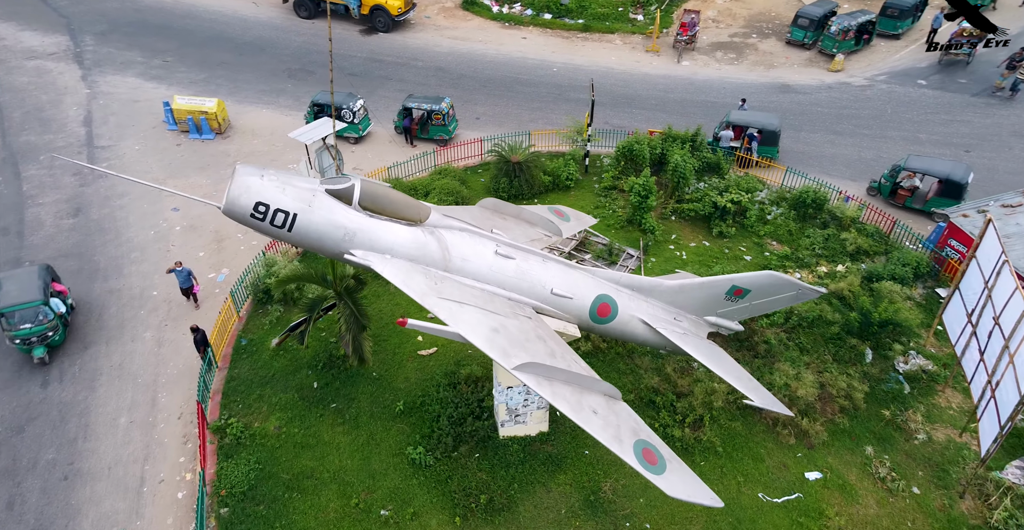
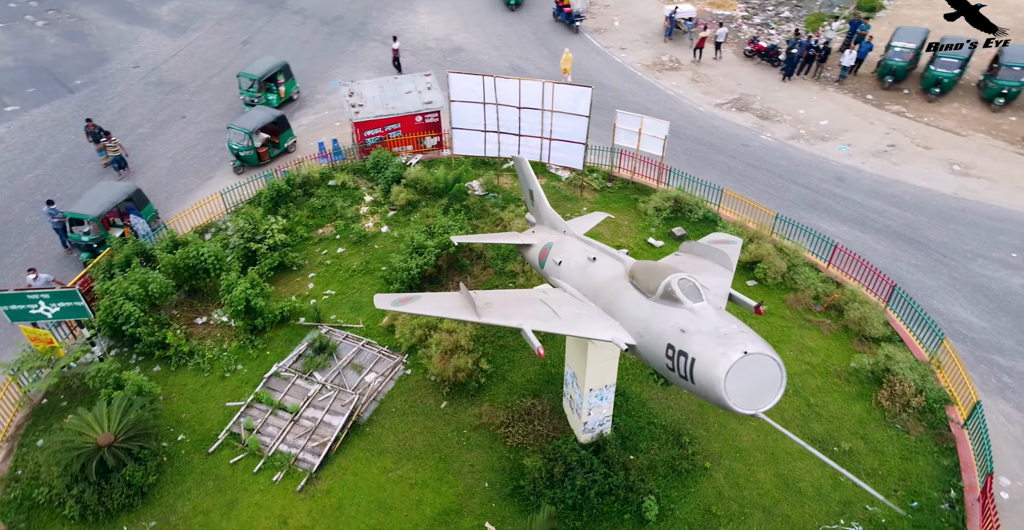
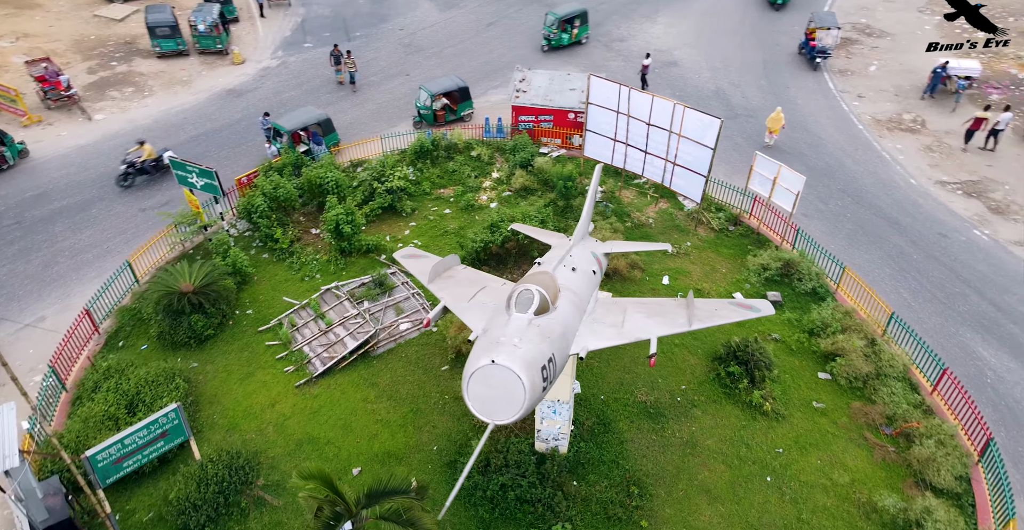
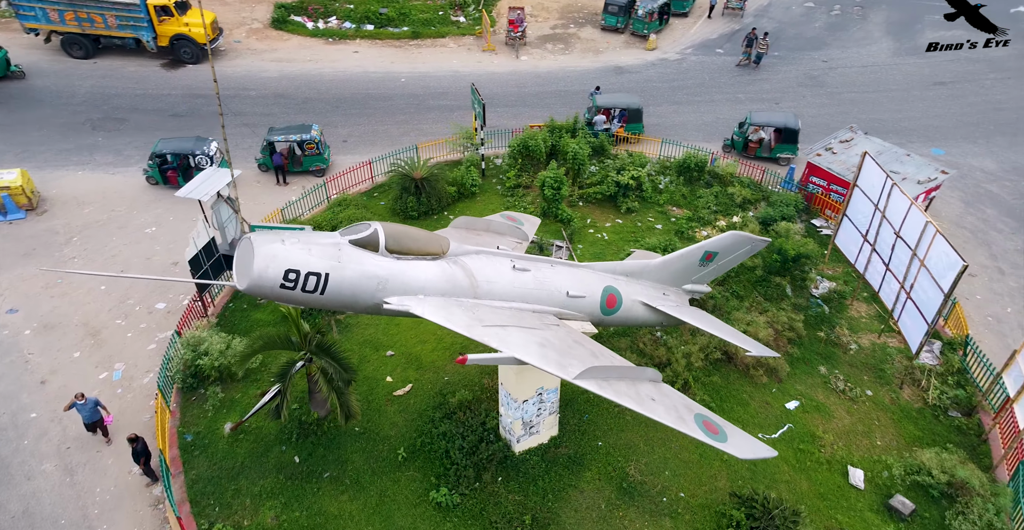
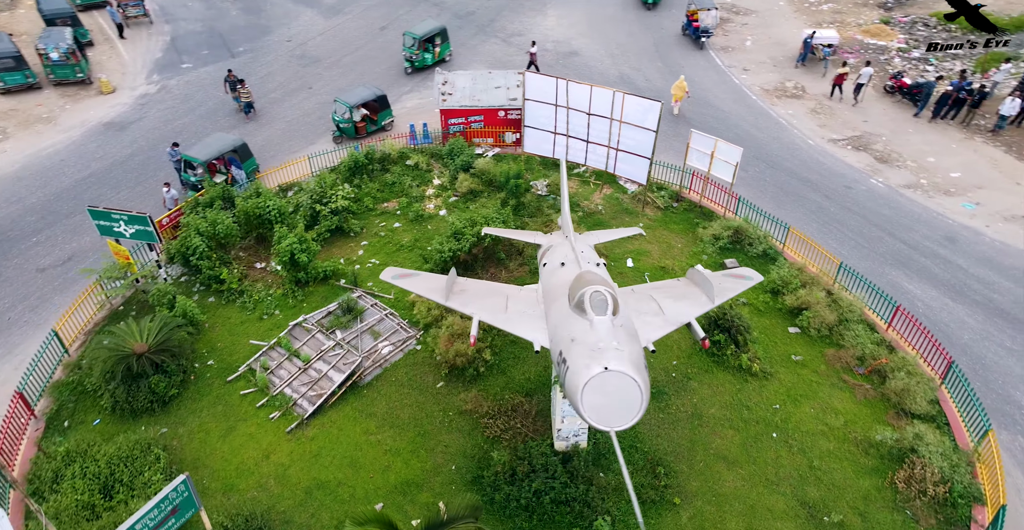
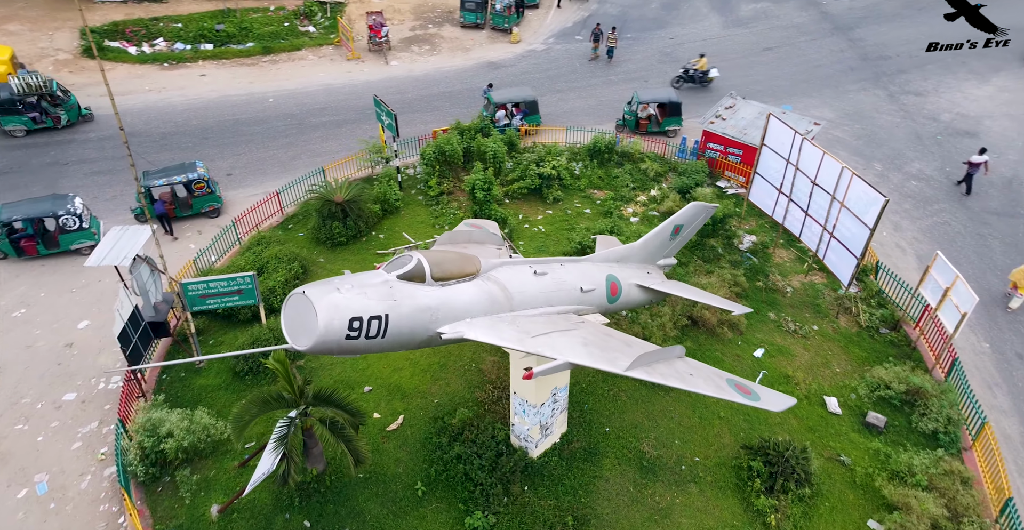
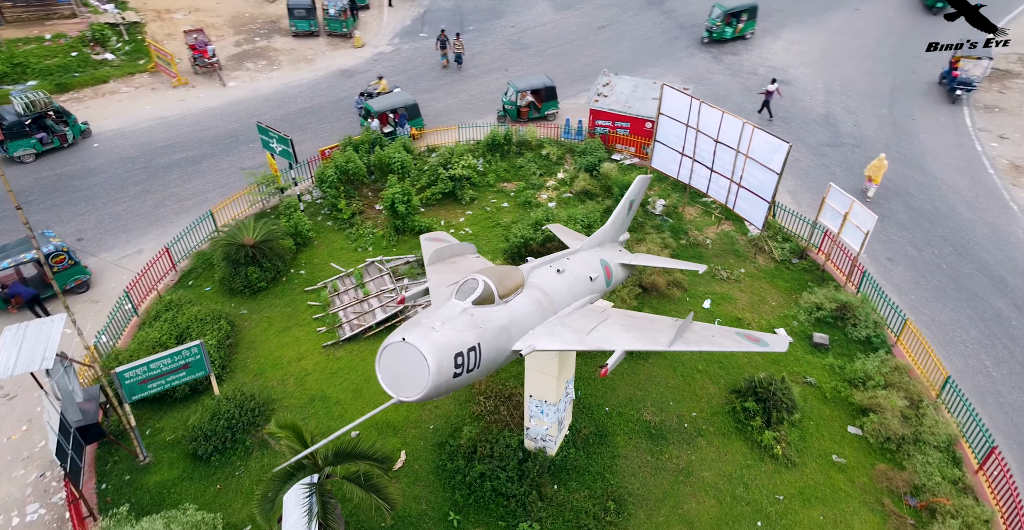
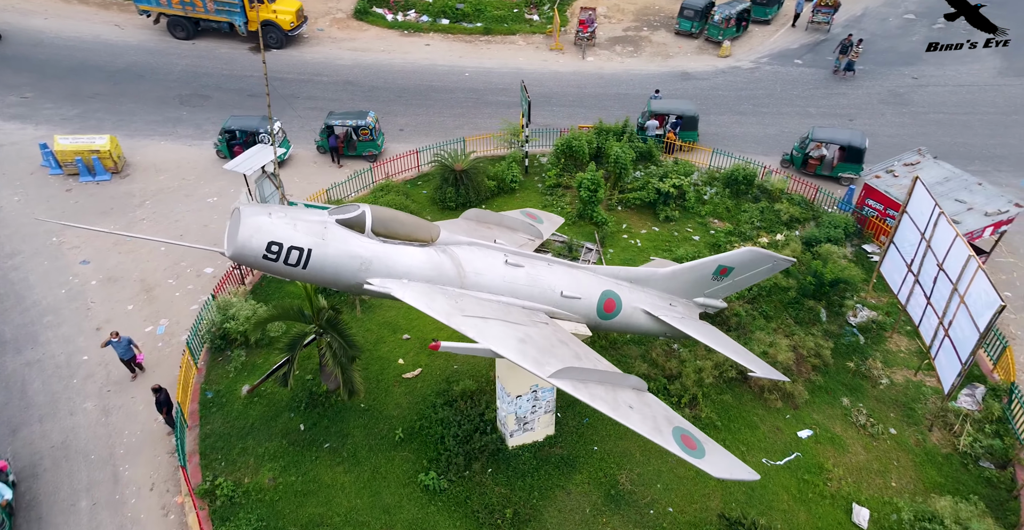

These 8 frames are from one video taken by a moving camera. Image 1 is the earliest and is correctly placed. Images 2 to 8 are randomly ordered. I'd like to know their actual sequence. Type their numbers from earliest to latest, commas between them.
8, 4, 6, 7, 3, 5, 2
